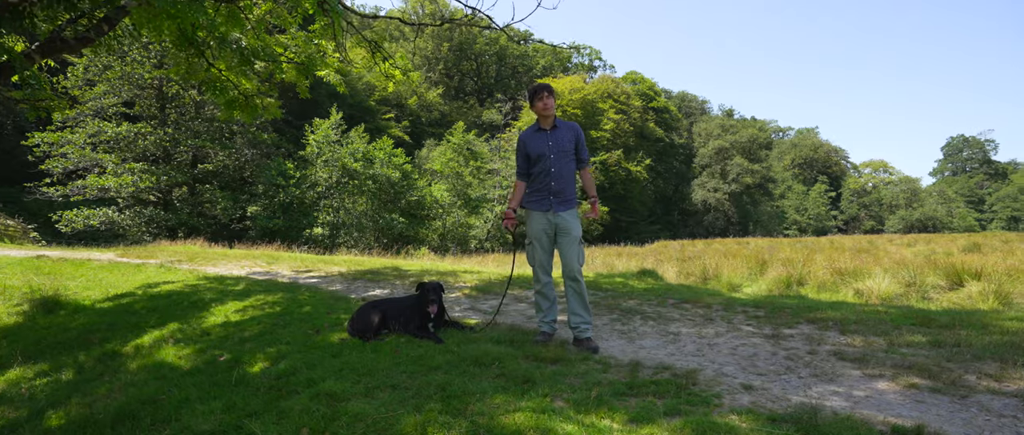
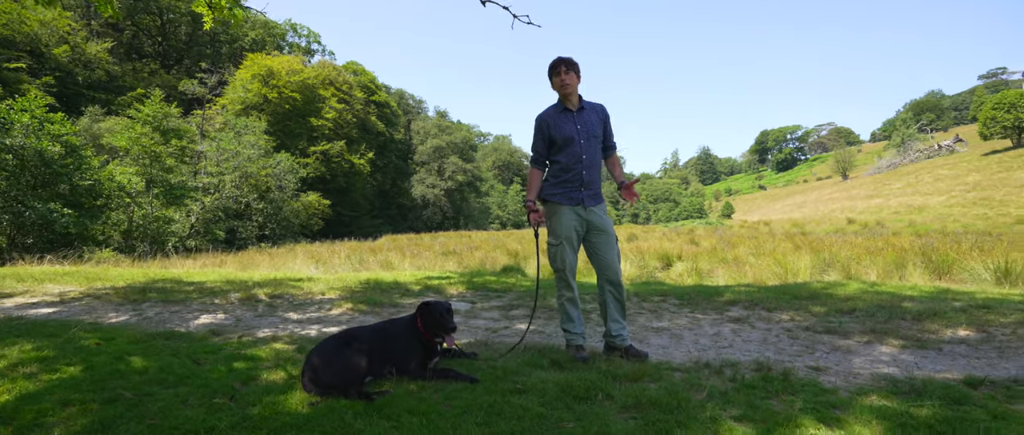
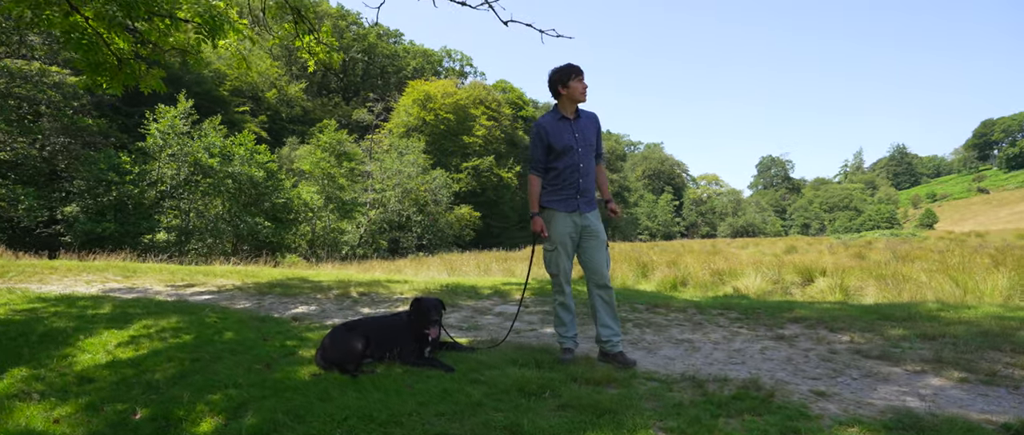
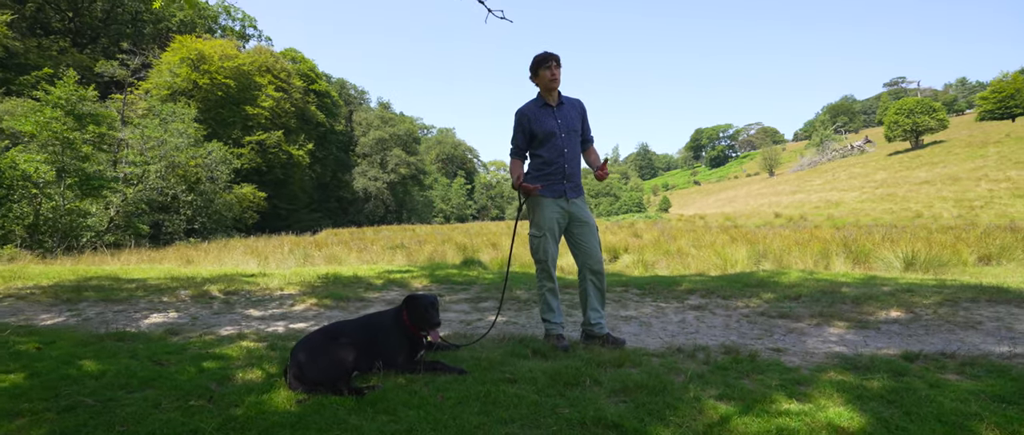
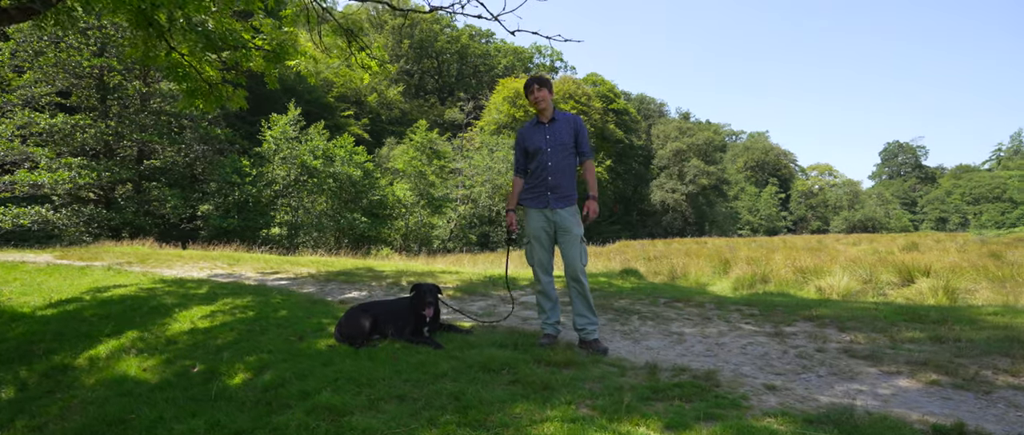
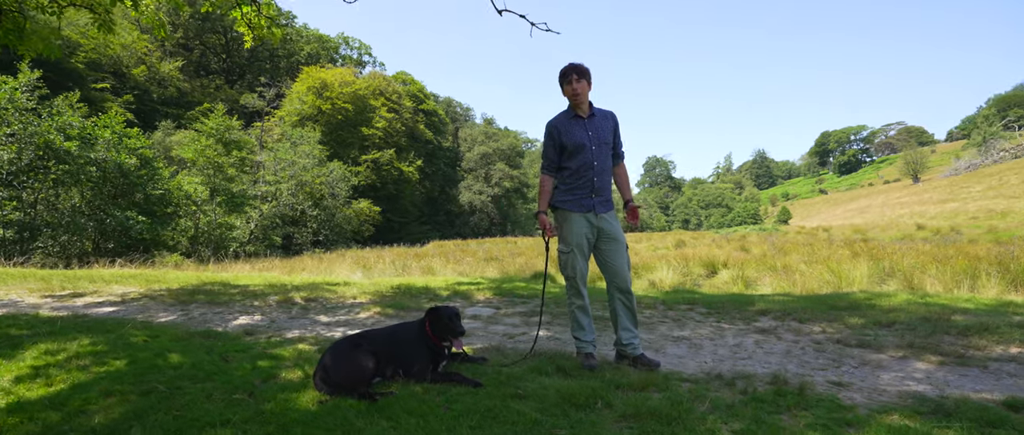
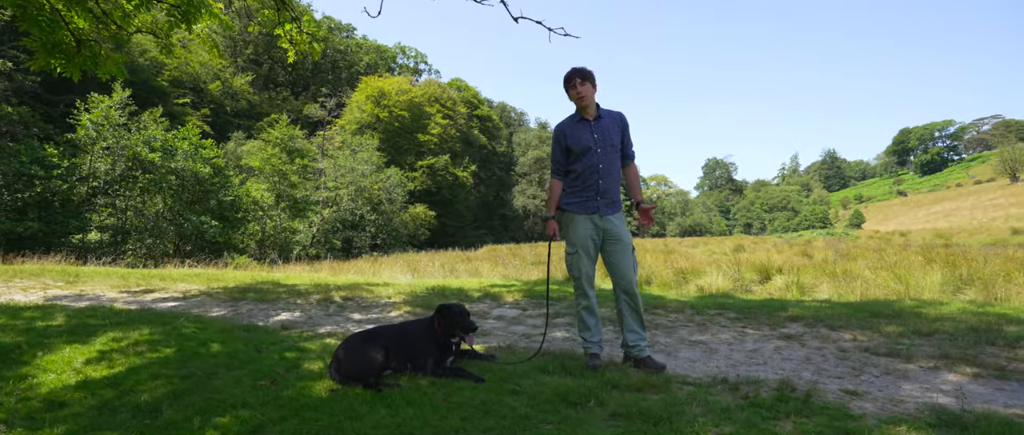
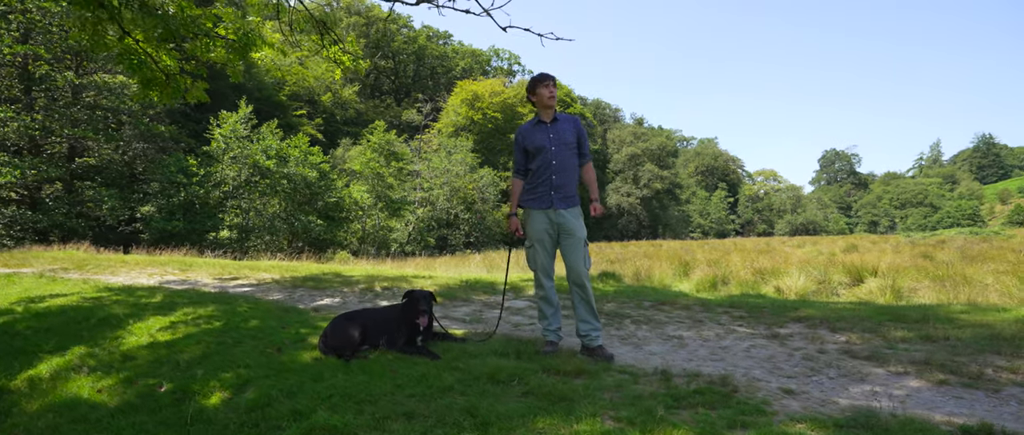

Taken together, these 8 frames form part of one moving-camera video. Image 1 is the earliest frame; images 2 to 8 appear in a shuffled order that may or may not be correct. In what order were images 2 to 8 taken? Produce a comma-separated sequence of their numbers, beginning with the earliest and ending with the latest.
5, 8, 3, 7, 6, 2, 4
